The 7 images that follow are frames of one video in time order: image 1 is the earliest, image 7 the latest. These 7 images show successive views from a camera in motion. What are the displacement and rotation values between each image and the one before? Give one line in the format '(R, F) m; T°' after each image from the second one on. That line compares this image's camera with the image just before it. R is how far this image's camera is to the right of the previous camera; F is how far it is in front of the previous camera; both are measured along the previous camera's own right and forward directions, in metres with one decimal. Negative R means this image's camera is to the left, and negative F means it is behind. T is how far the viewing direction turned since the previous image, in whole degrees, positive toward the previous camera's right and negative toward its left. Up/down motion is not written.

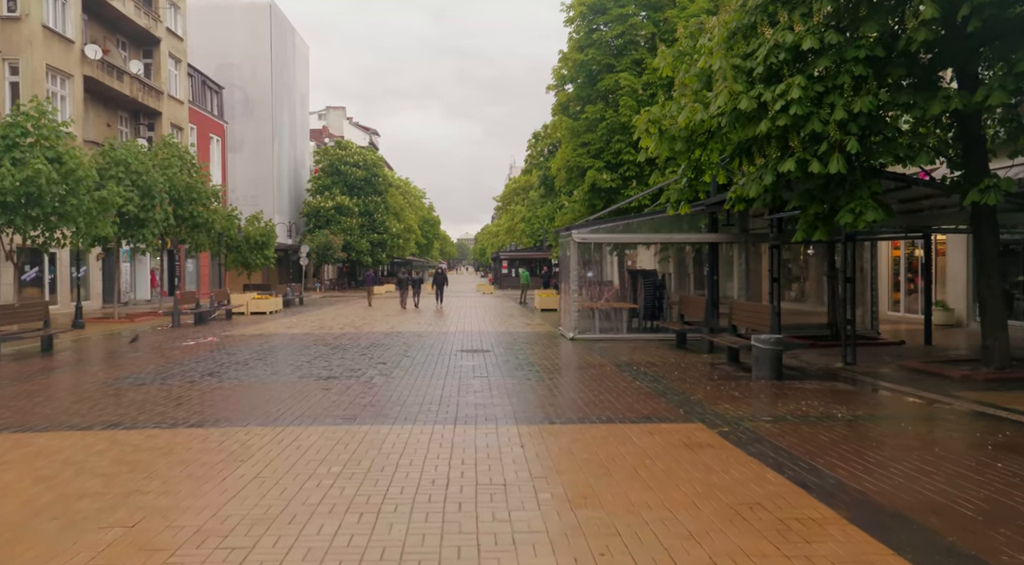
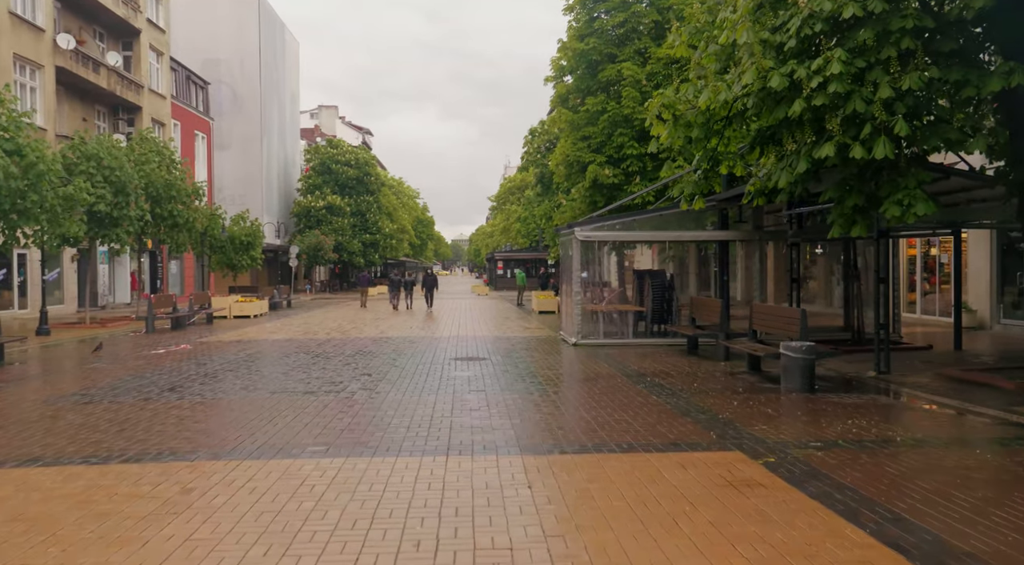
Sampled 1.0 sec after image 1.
(-0.1, +1.1) m; 0°
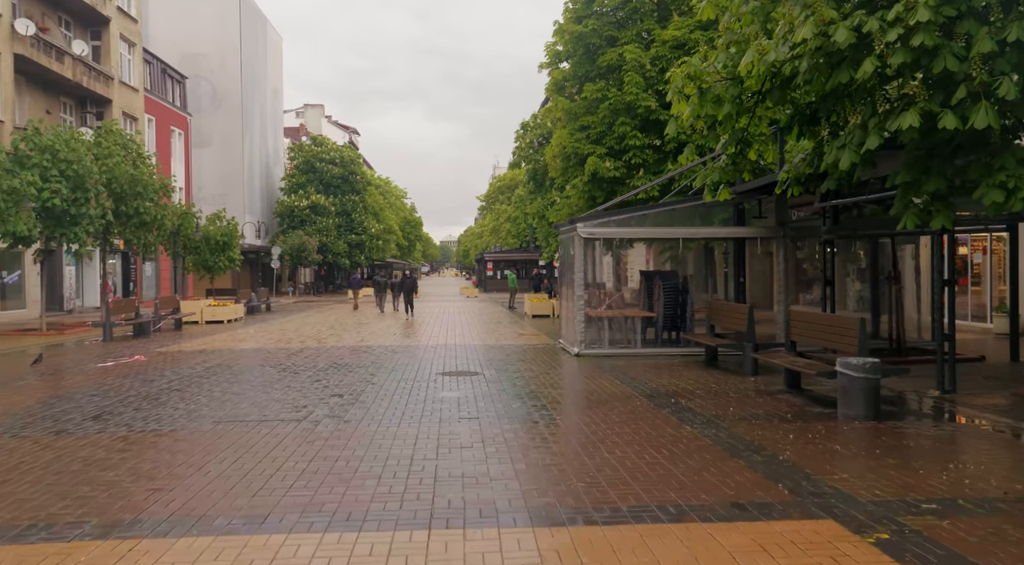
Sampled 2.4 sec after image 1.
(-0.1, +1.6) m; +1°
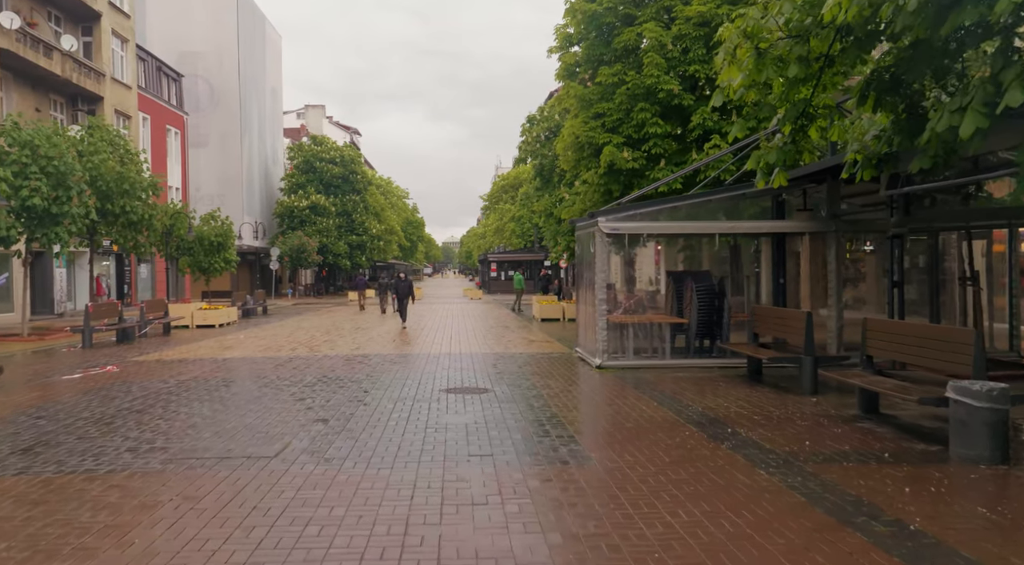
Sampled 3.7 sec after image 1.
(-0.2, +1.5) m; 0°
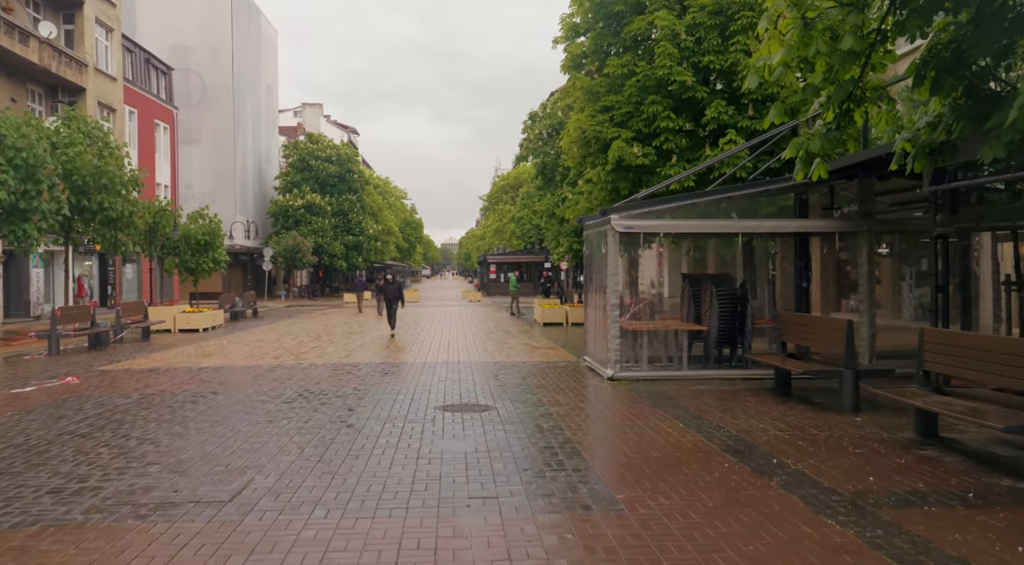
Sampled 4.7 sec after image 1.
(-0.1, +1.0) m; 0°
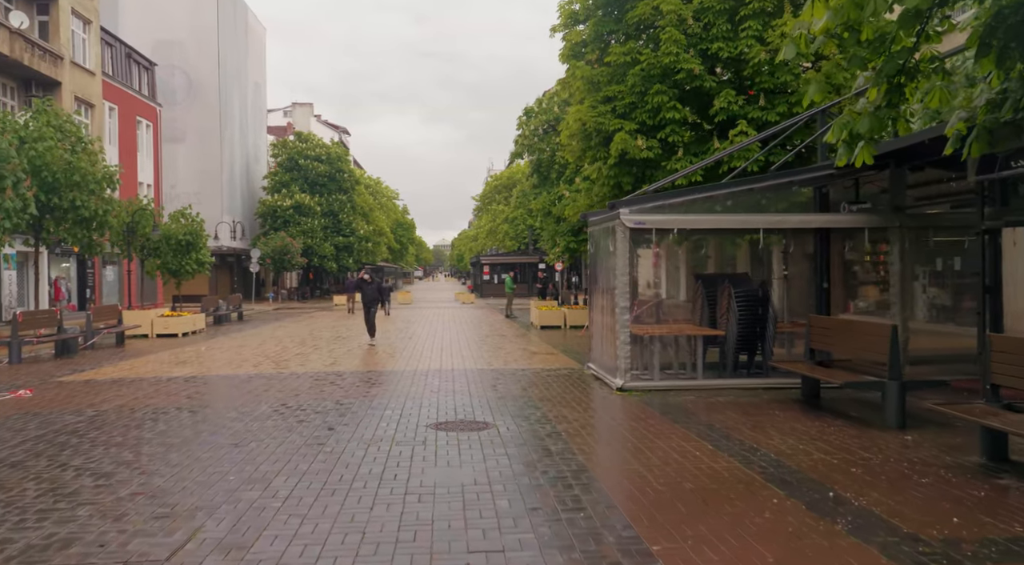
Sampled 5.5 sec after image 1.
(-0.1, +1.0) m; +1°
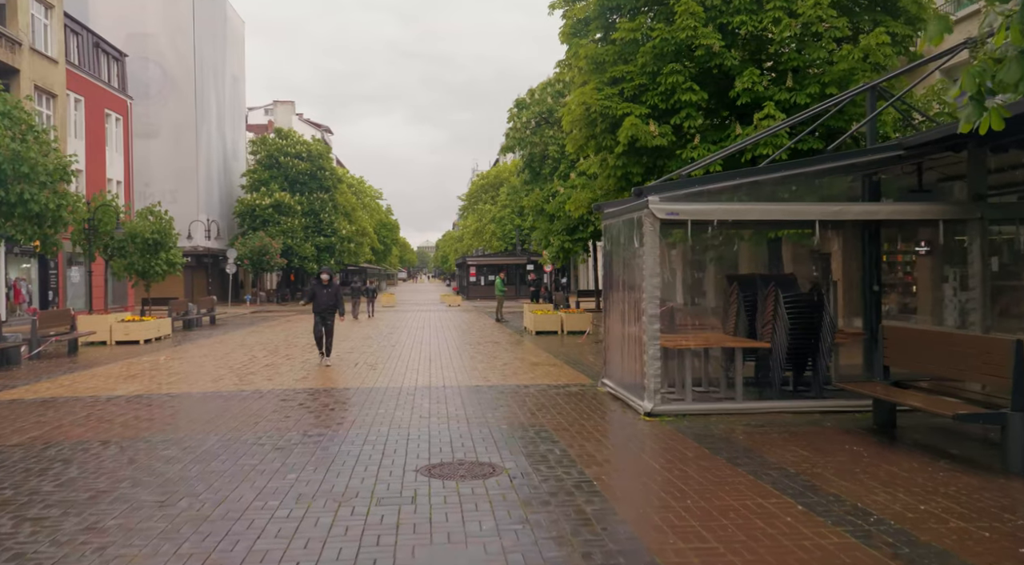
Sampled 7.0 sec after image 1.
(-0.3, +1.6) m; +1°
